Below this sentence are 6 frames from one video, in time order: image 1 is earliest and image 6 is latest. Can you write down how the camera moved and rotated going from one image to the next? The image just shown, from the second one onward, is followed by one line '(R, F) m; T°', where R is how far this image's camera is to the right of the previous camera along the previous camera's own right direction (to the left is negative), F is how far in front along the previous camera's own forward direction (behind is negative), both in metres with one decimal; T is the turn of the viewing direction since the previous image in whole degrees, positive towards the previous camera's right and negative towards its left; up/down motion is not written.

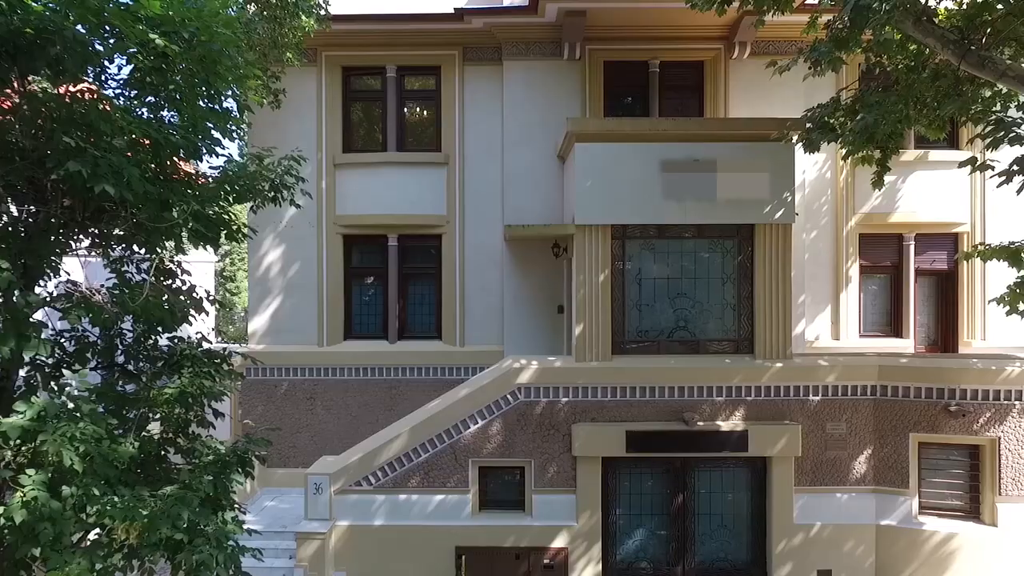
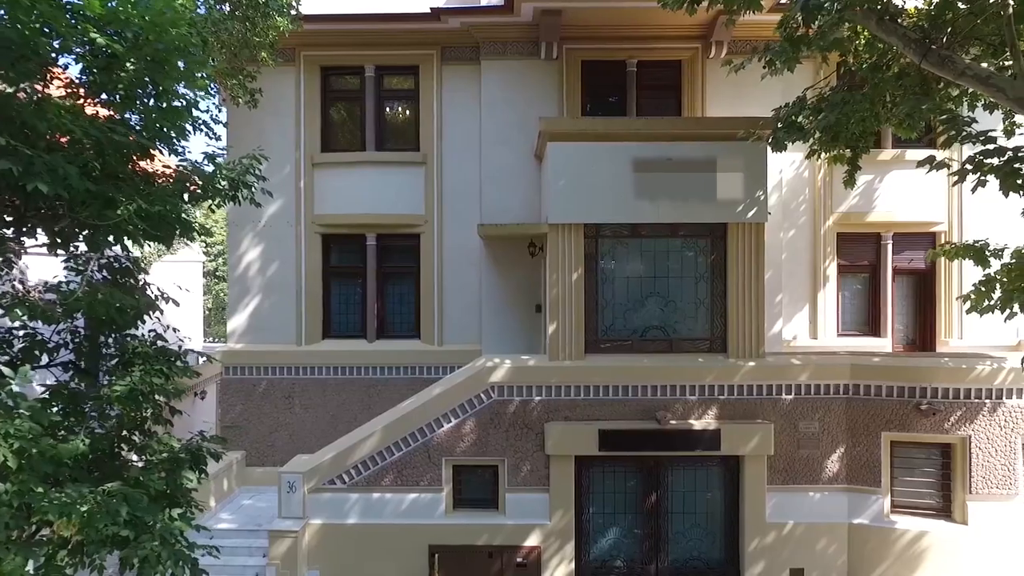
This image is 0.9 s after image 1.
(+0.4, 0.0) m; 0°
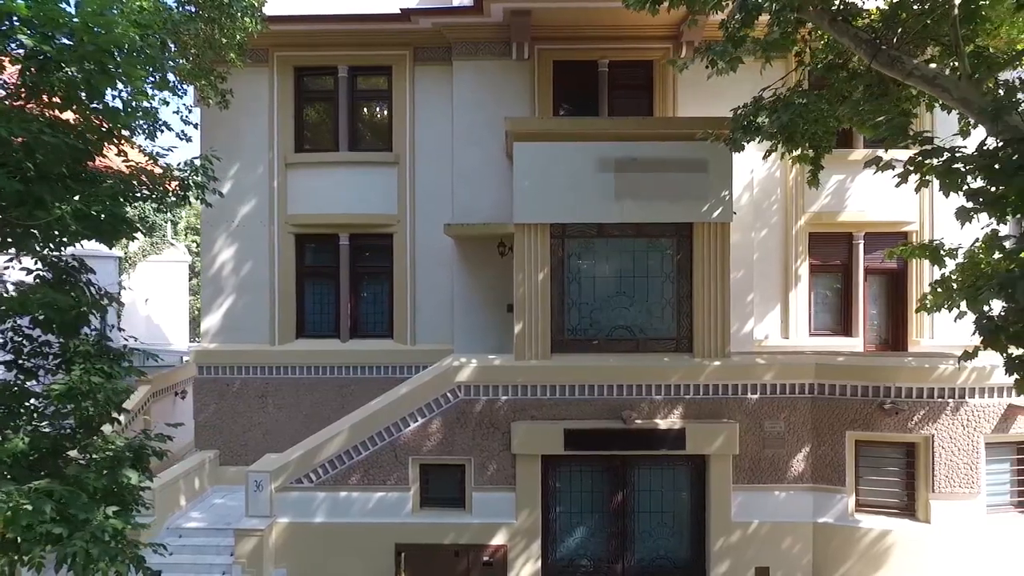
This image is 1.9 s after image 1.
(+0.5, 0.0) m; 0°
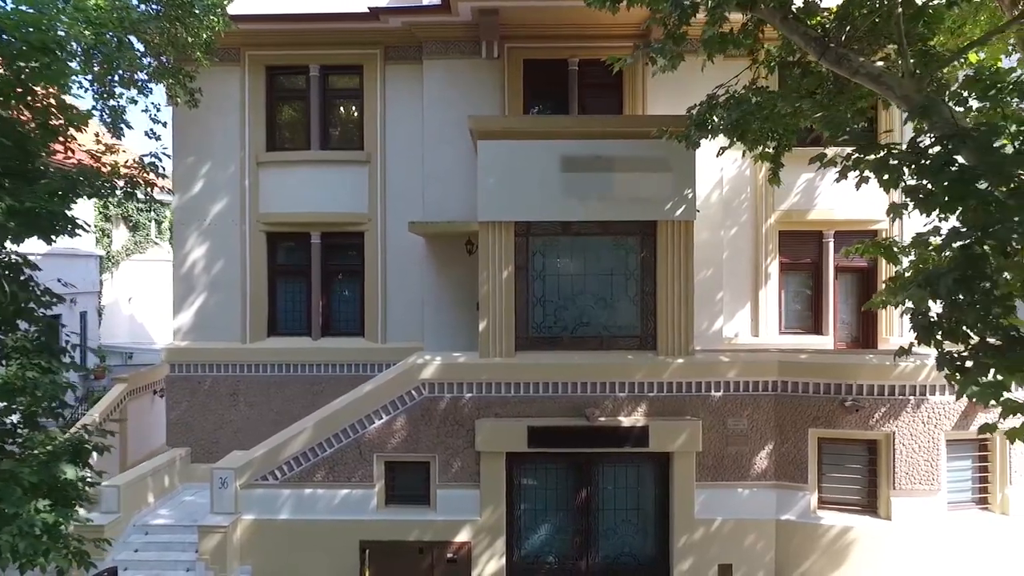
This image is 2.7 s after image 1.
(+0.5, 0.0) m; 0°
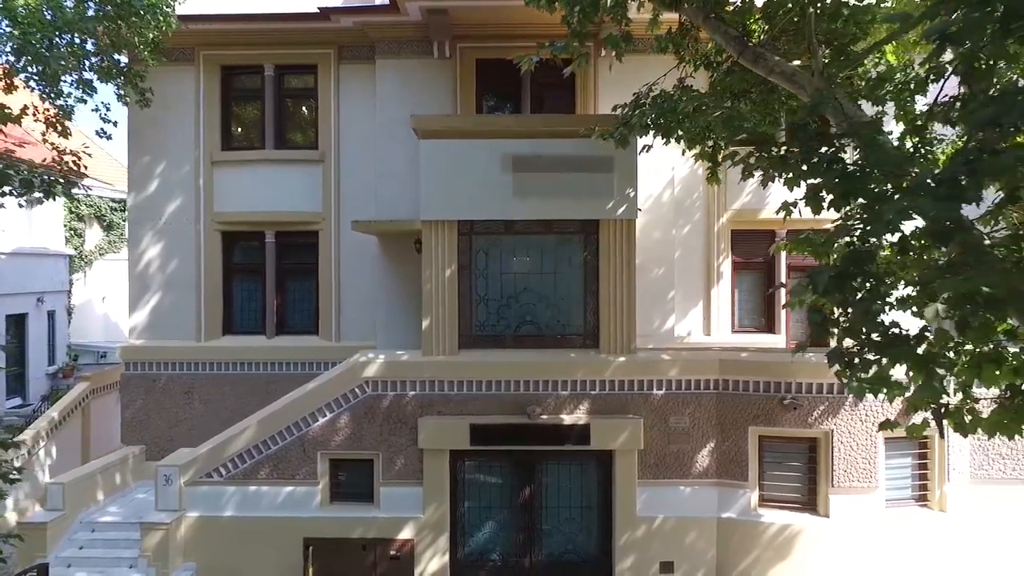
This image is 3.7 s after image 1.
(+0.8, 0.0) m; 0°
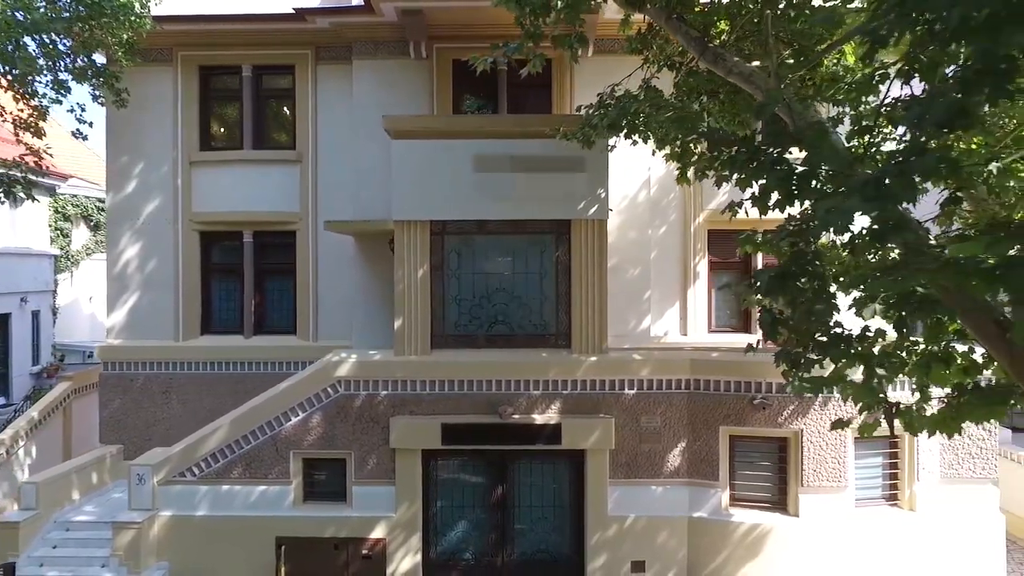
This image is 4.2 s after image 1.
(+0.4, 0.0) m; 0°
